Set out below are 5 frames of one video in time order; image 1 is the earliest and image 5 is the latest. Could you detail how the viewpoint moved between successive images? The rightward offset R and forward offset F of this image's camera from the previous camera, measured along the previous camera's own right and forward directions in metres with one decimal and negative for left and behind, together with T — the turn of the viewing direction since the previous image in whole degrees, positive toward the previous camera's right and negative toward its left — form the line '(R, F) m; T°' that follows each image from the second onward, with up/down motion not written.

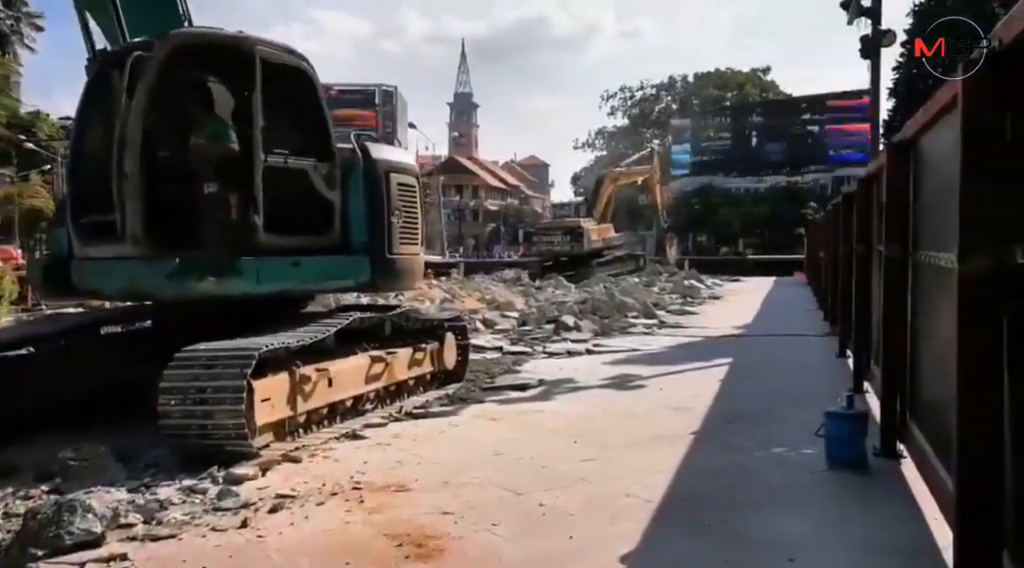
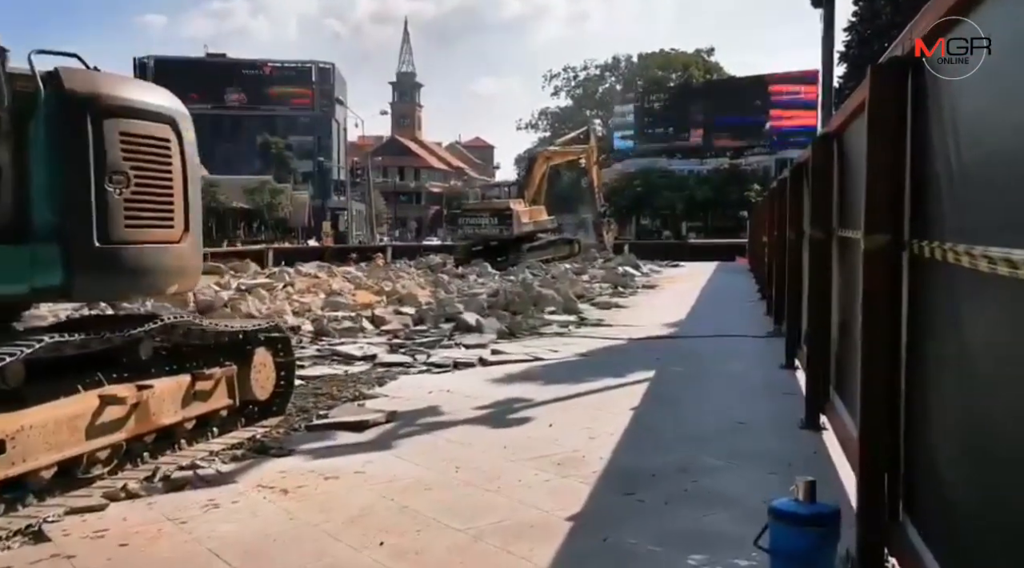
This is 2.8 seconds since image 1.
(+0.7, +2.1) m; +3°
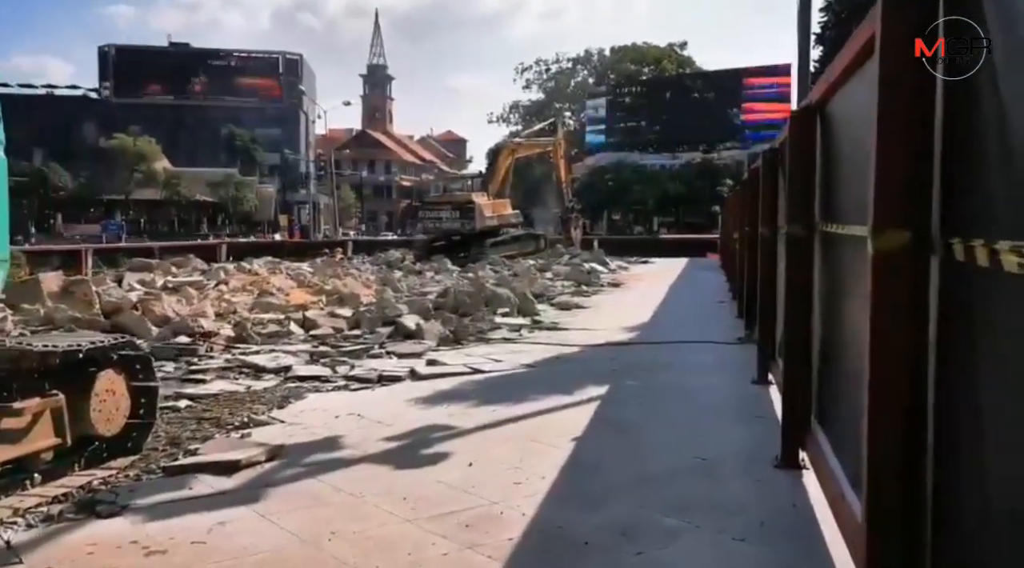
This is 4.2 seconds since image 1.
(+0.3, +1.1) m; +2°
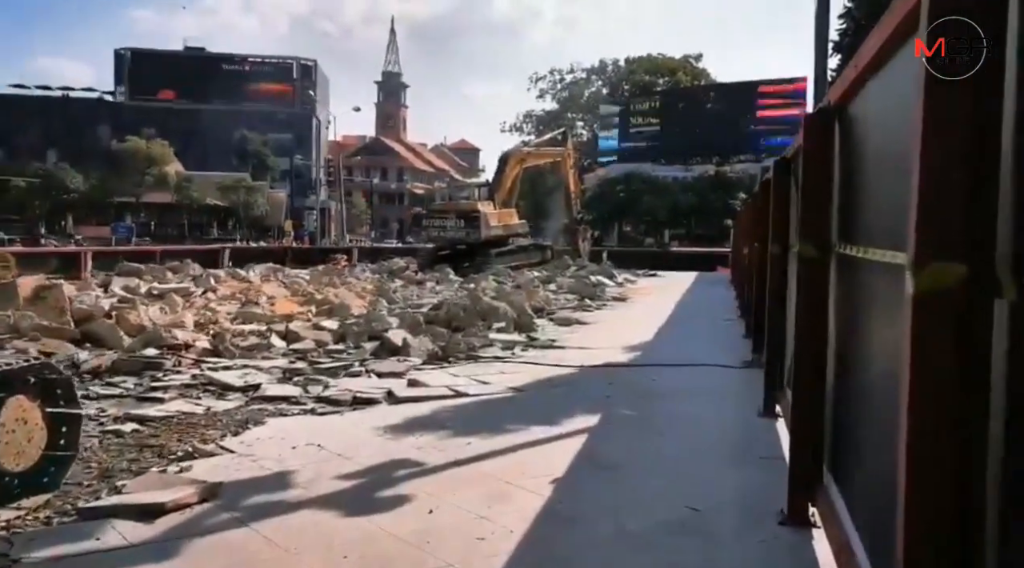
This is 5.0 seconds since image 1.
(+0.2, +0.6) m; -1°
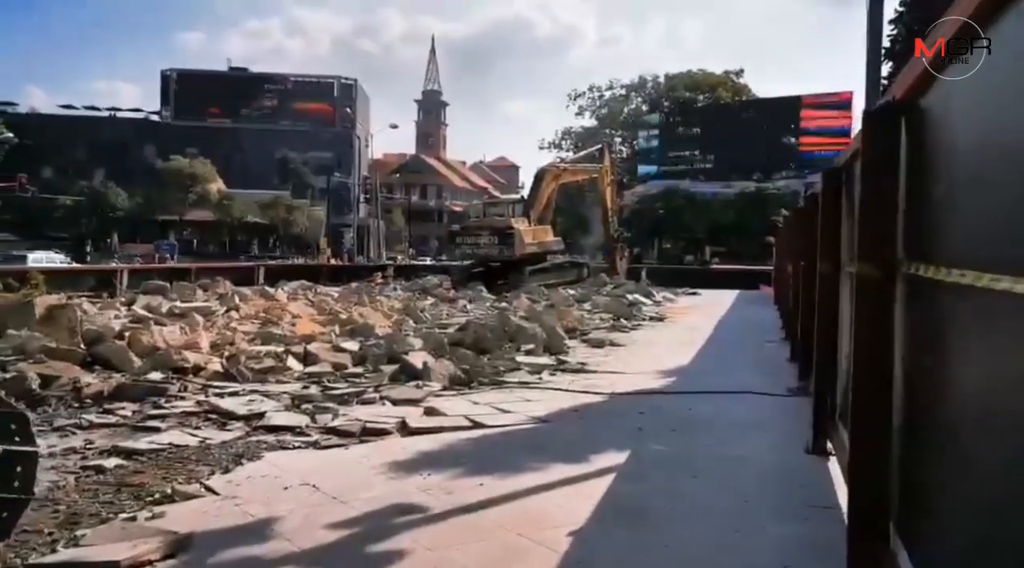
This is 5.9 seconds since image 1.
(+0.1, +0.6) m; -2°
